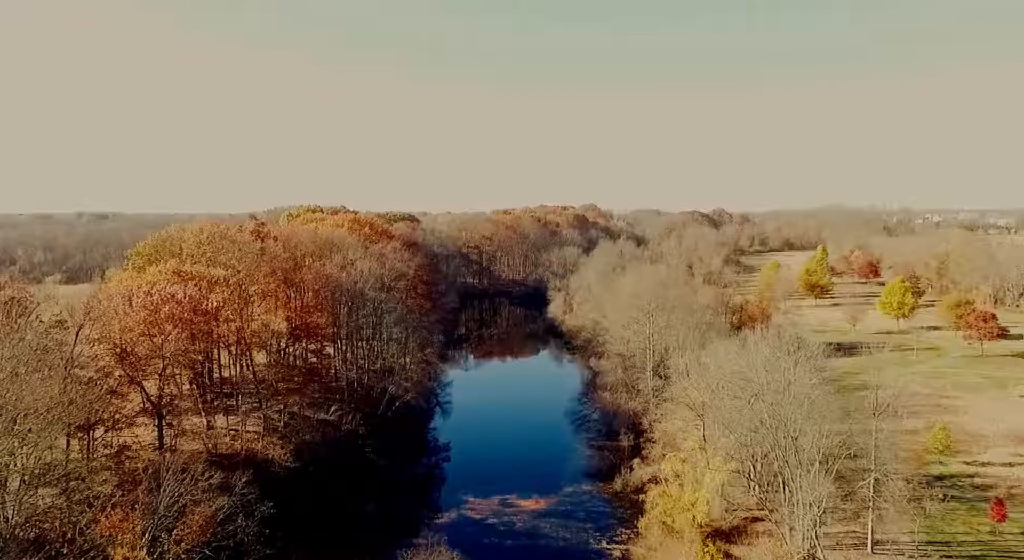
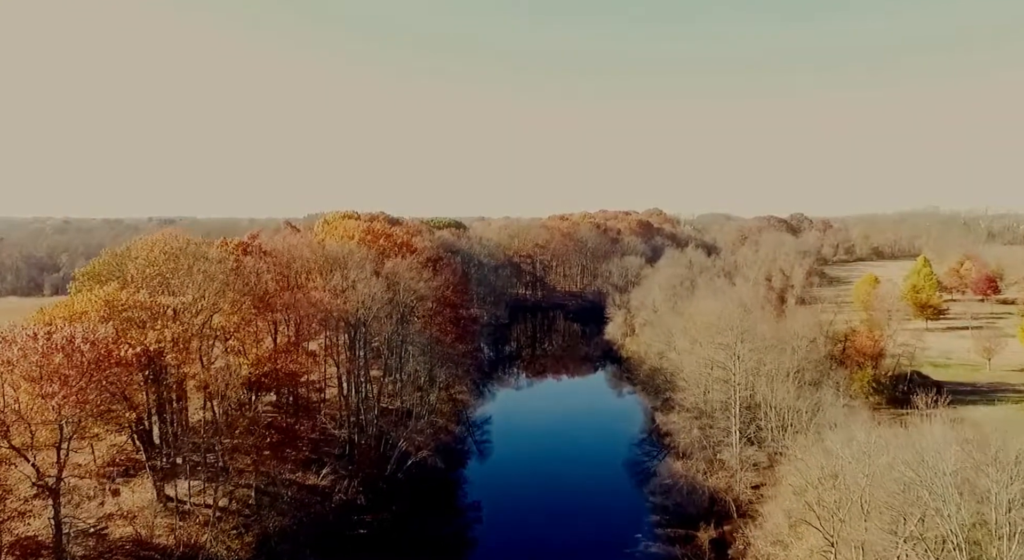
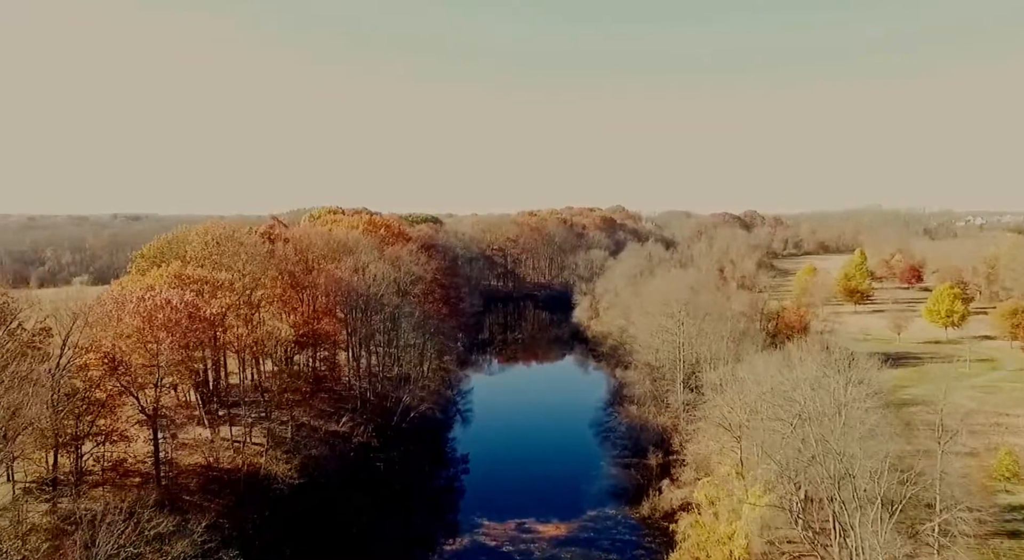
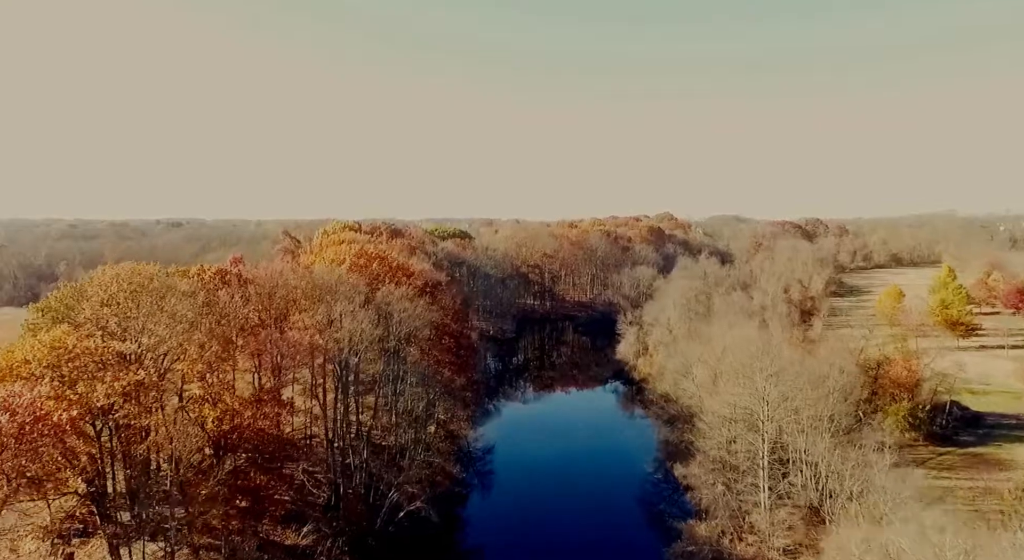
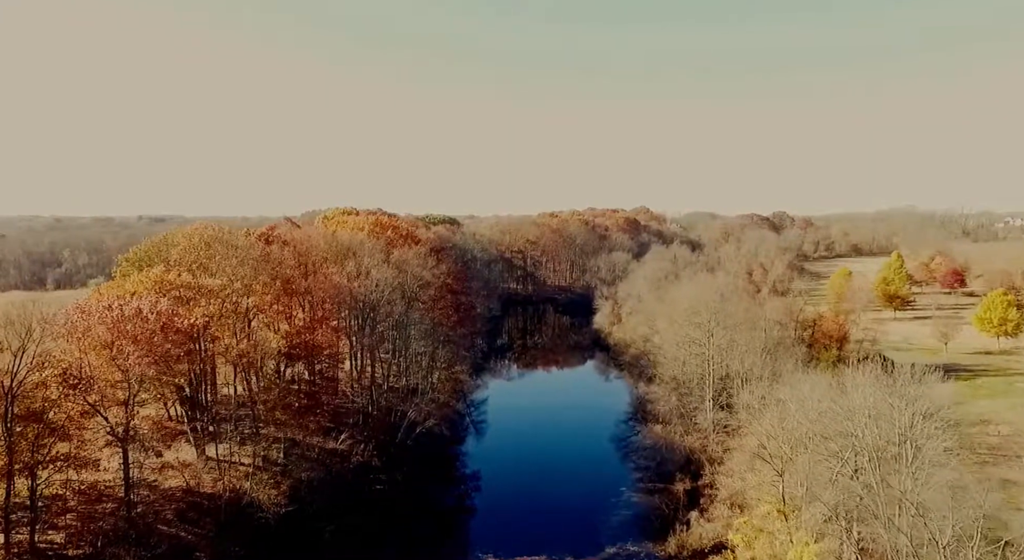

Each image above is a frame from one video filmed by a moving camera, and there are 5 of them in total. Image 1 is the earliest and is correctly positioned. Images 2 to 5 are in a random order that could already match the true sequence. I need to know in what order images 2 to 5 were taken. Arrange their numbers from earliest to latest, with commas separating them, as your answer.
3, 5, 2, 4
